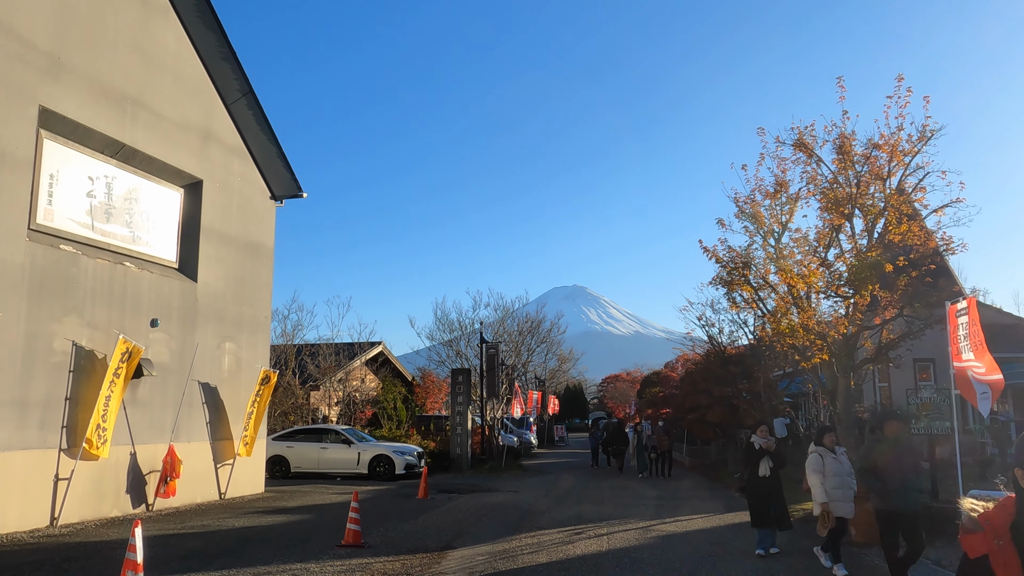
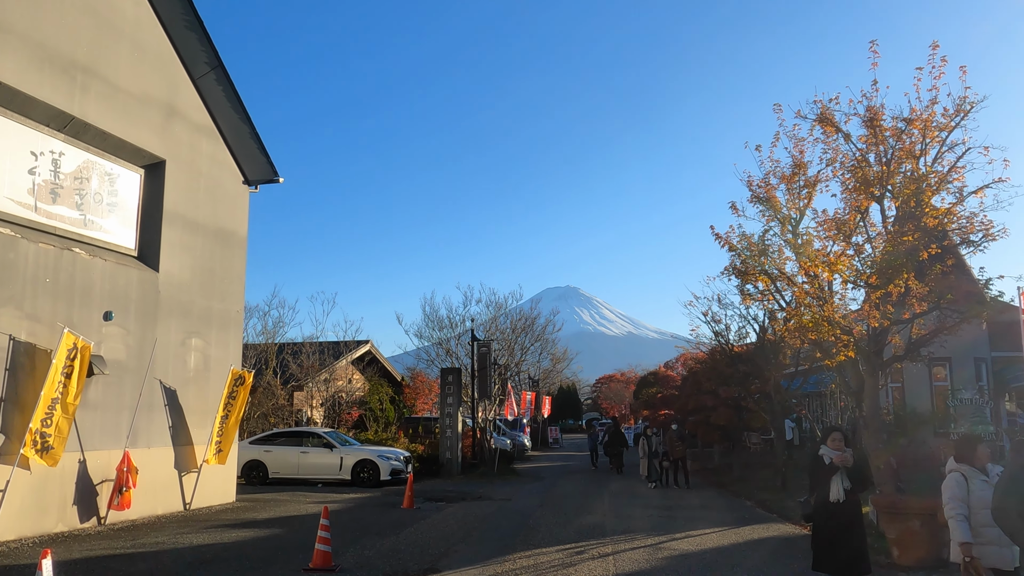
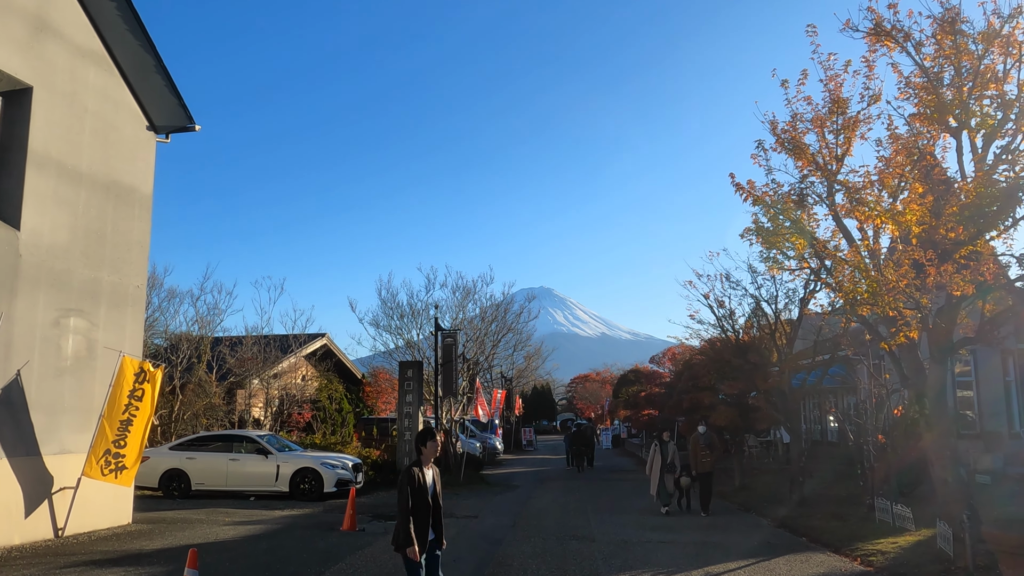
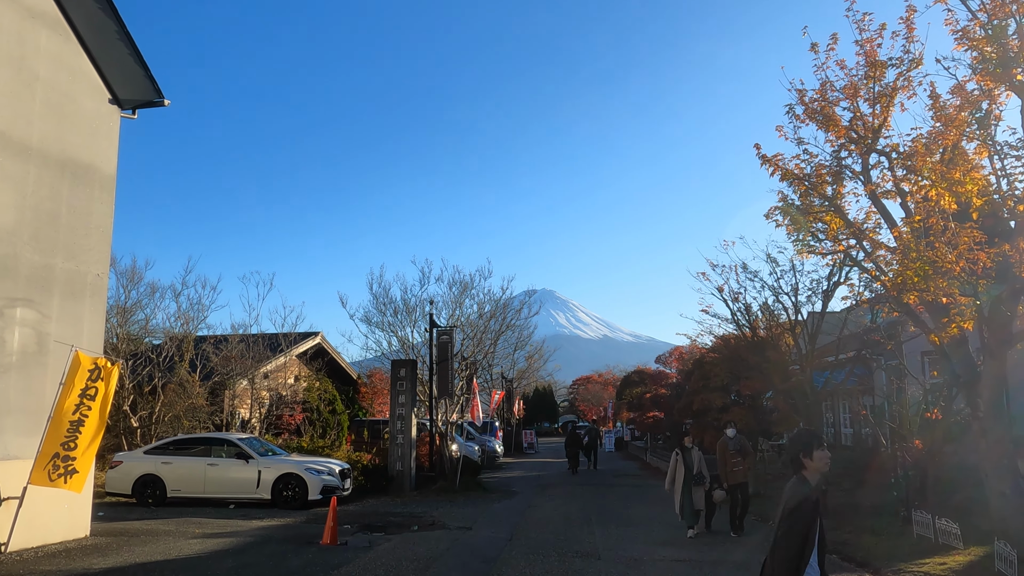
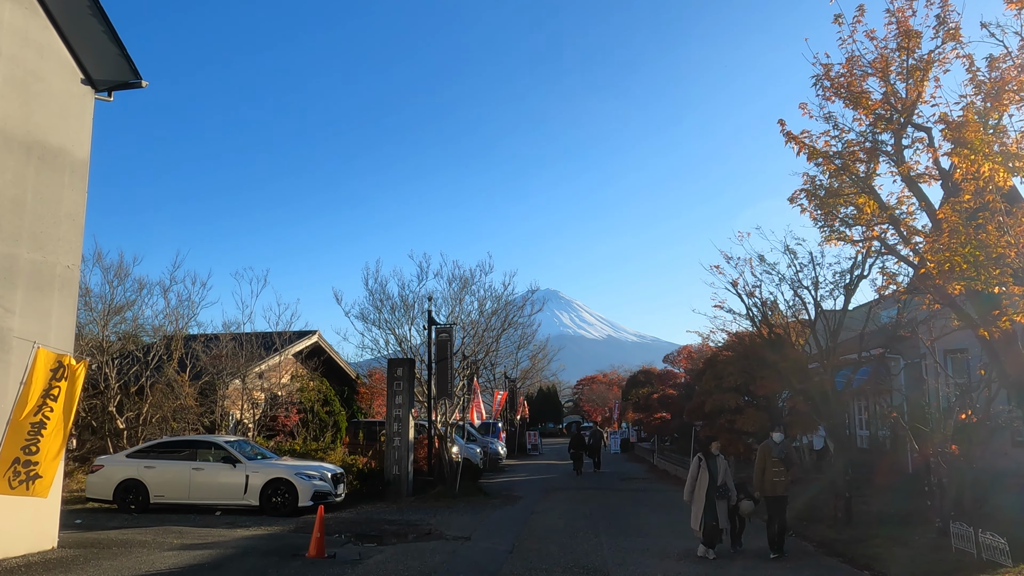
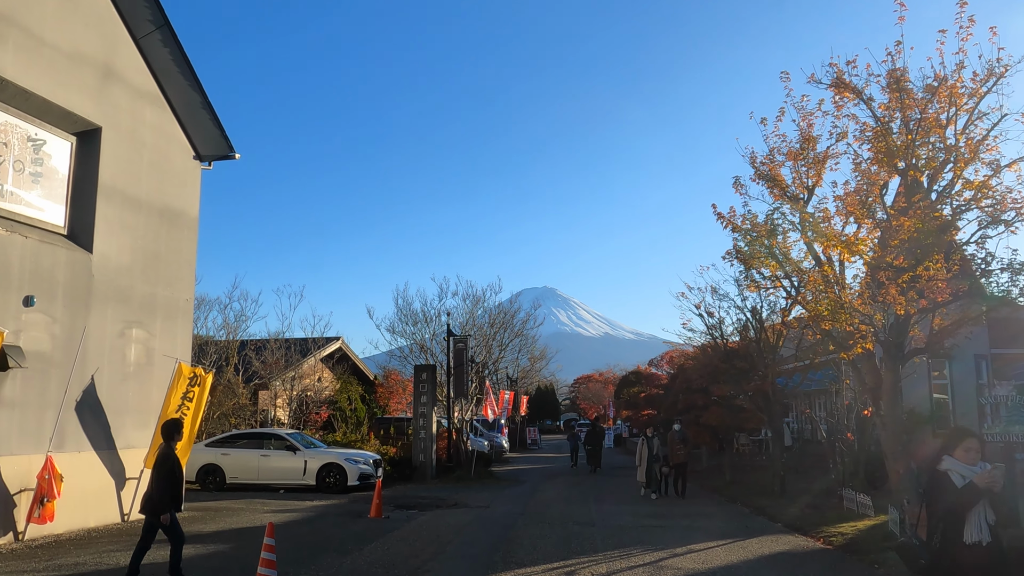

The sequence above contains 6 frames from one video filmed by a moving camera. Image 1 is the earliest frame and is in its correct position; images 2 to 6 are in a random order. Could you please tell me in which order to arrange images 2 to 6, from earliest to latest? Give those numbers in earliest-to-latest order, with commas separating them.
2, 6, 3, 4, 5
